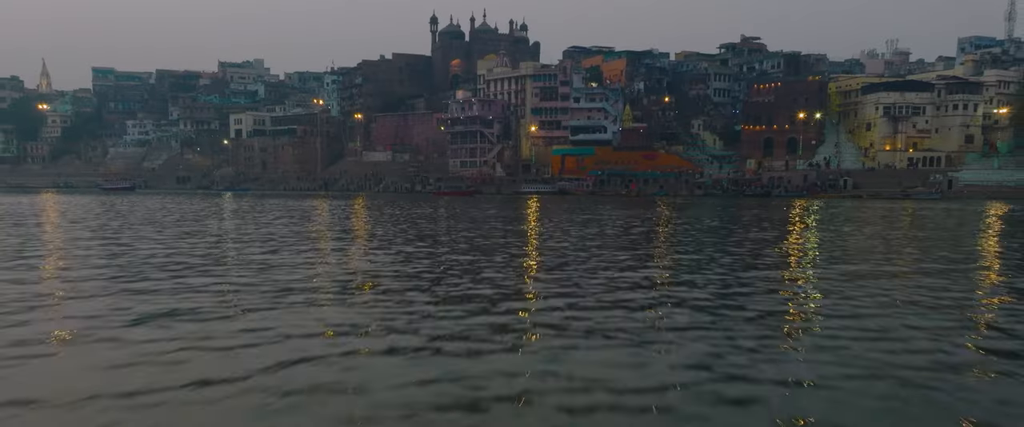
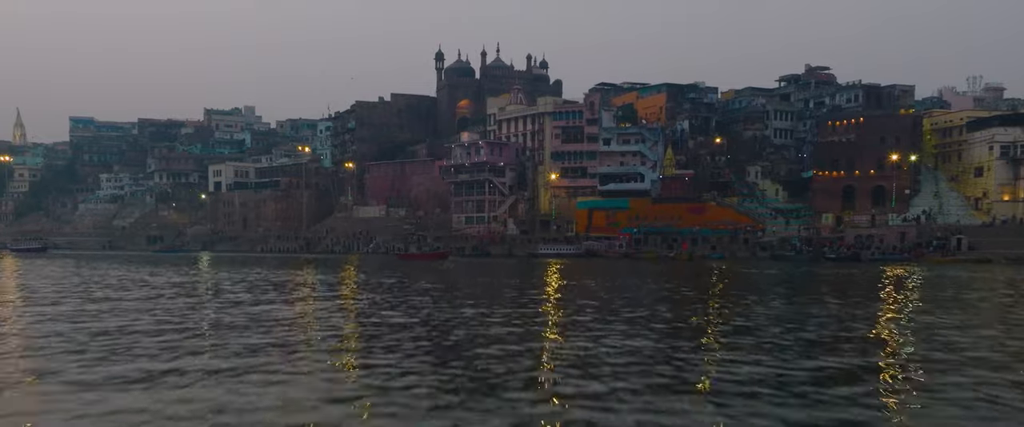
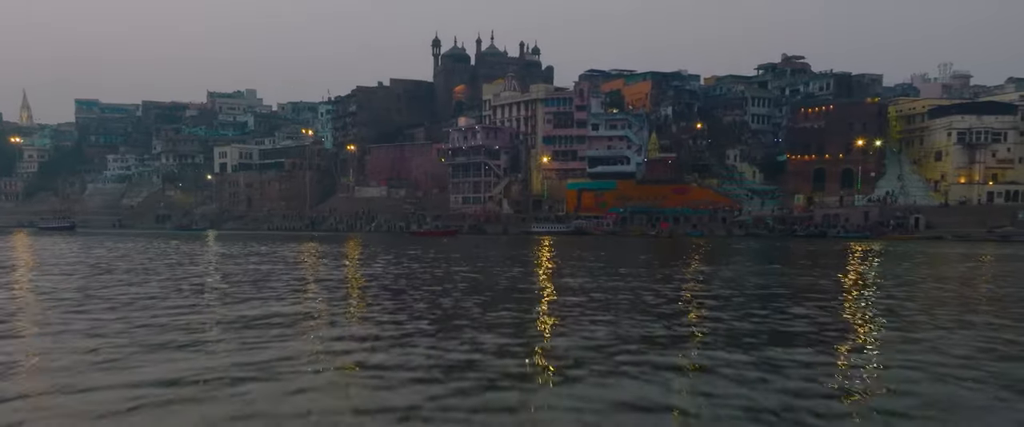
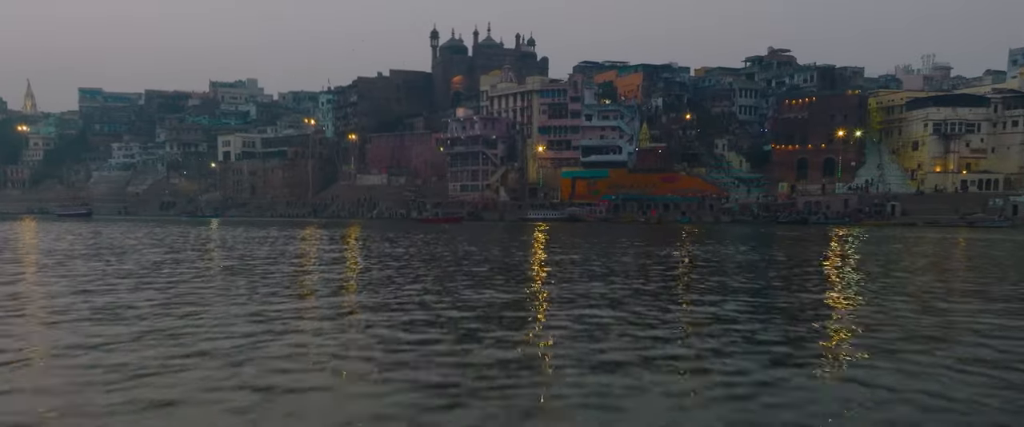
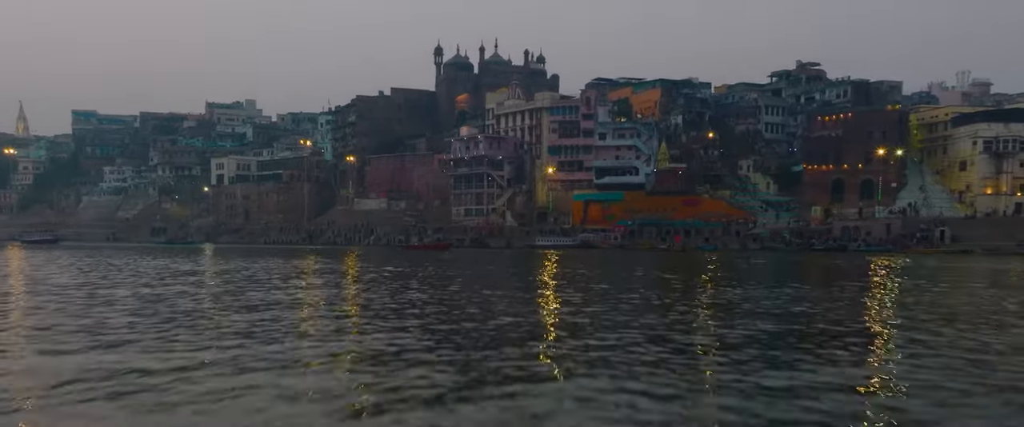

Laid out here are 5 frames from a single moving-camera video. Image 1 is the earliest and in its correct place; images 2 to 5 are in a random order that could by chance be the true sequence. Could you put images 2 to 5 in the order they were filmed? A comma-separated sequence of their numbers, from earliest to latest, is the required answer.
4, 3, 5, 2
